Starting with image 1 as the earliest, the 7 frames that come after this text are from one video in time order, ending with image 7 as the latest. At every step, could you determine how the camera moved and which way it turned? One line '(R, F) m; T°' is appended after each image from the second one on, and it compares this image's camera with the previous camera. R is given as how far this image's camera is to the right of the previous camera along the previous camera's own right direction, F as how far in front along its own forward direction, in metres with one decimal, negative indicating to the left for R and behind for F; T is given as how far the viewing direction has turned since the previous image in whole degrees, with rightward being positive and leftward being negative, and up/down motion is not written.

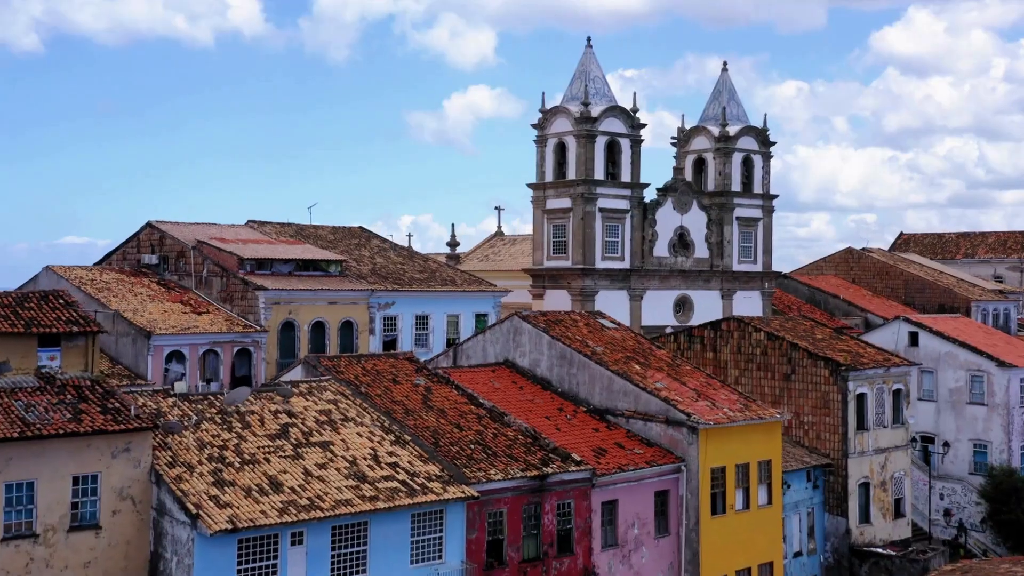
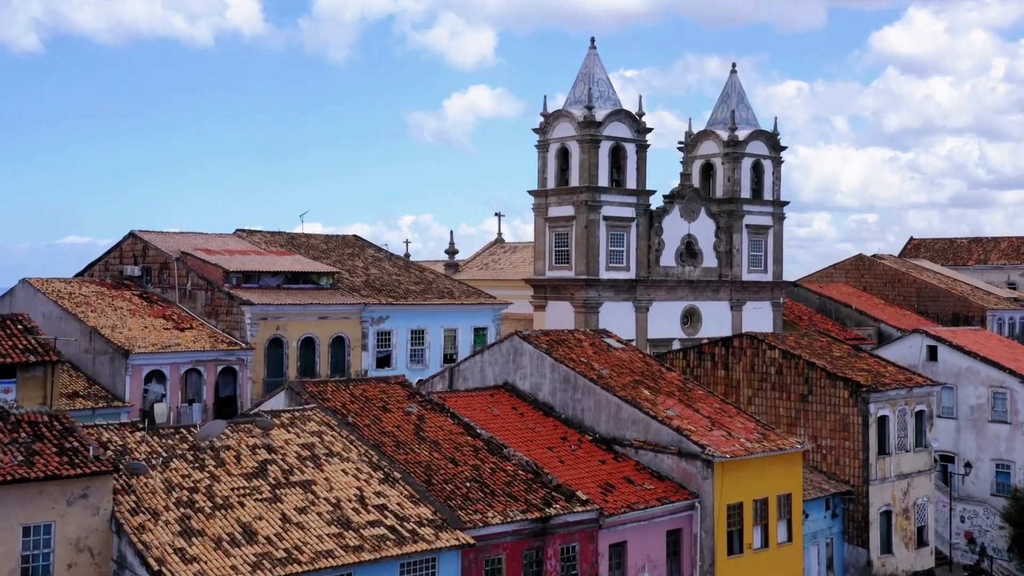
(0.0, +1.9) m; 0°
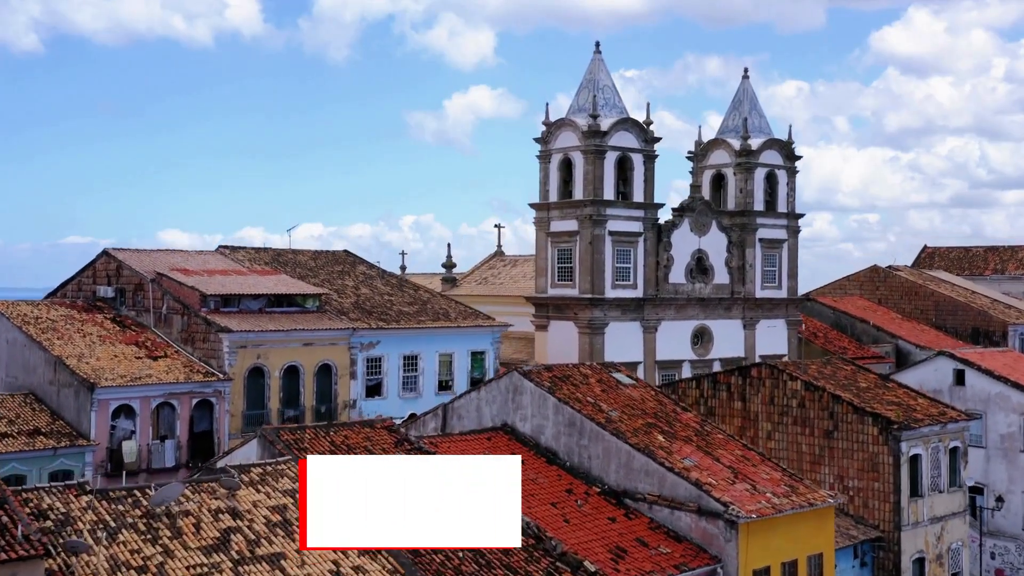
(0.0, +2.5) m; 0°
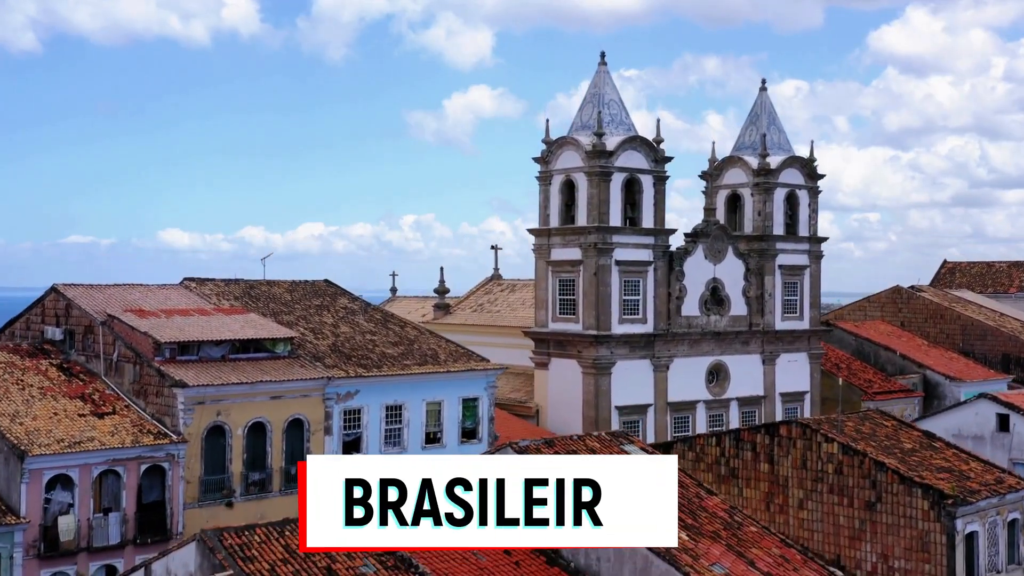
(+0.1, +3.8) m; 0°
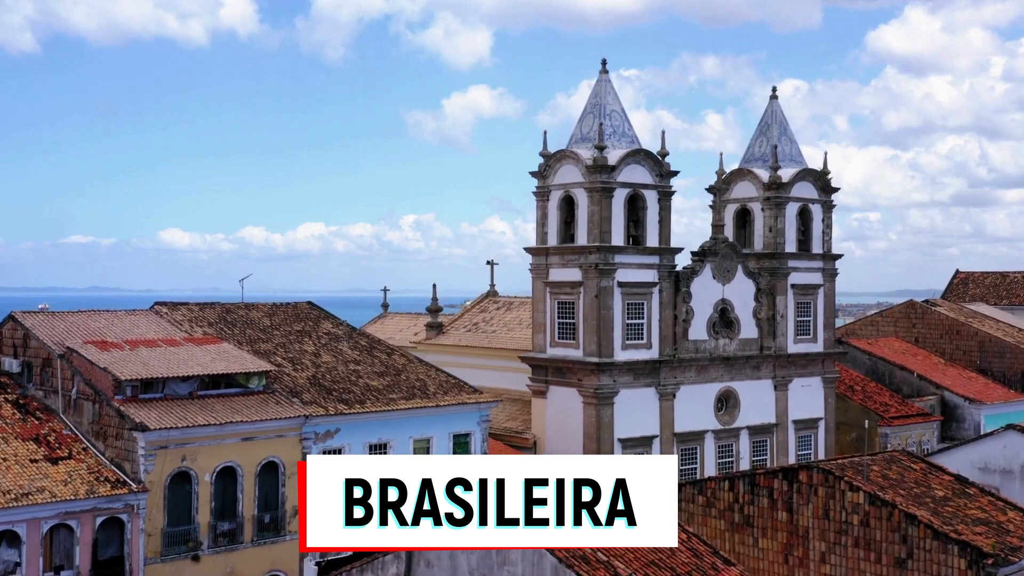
(+0.2, +2.4) m; 0°
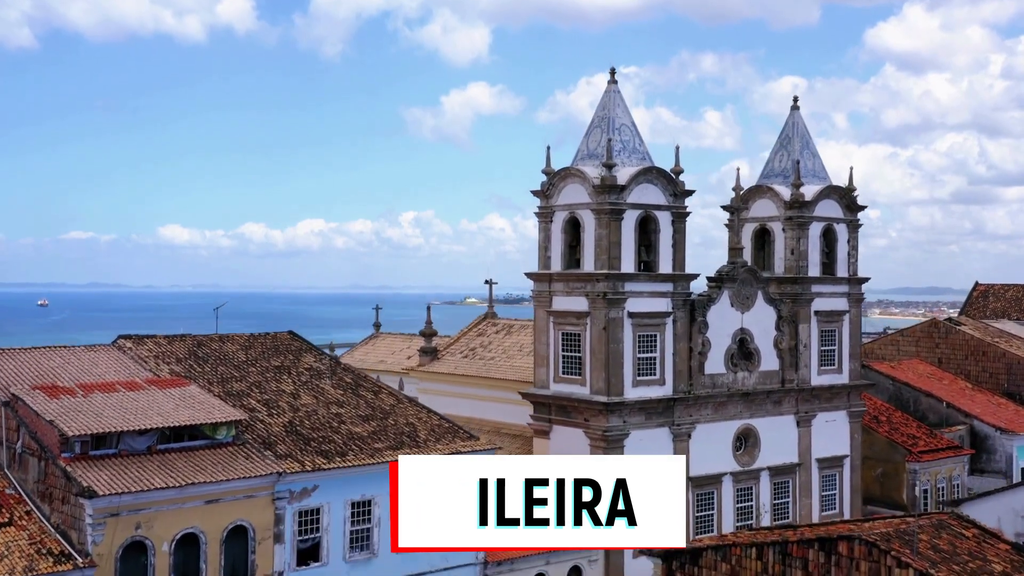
(0.0, +3.0) m; 0°
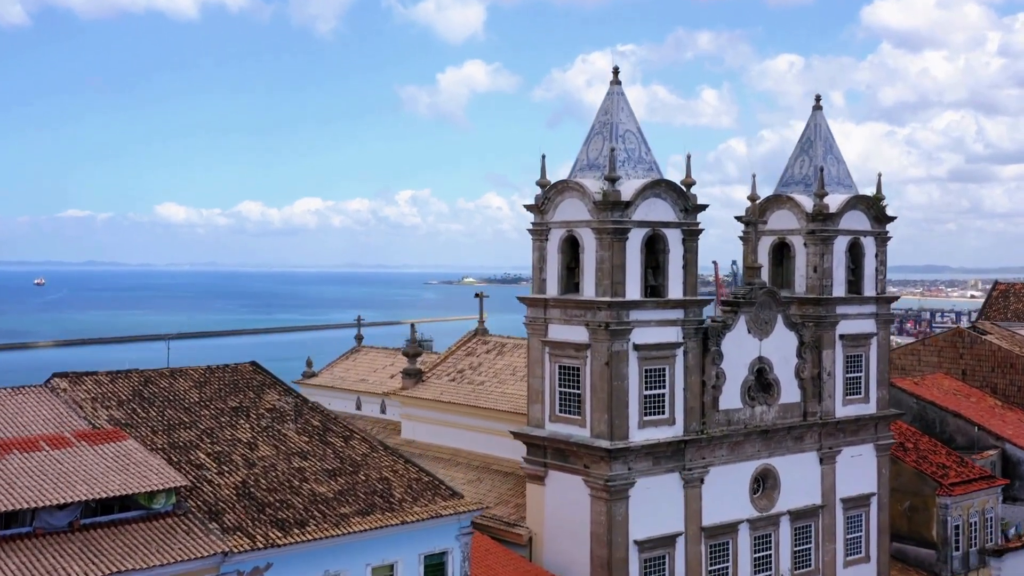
(+0.2, +3.7) m; 0°
